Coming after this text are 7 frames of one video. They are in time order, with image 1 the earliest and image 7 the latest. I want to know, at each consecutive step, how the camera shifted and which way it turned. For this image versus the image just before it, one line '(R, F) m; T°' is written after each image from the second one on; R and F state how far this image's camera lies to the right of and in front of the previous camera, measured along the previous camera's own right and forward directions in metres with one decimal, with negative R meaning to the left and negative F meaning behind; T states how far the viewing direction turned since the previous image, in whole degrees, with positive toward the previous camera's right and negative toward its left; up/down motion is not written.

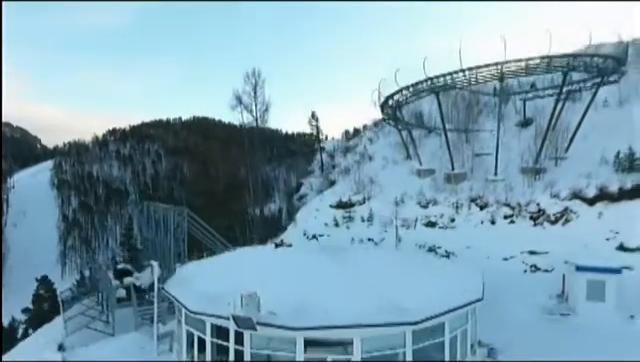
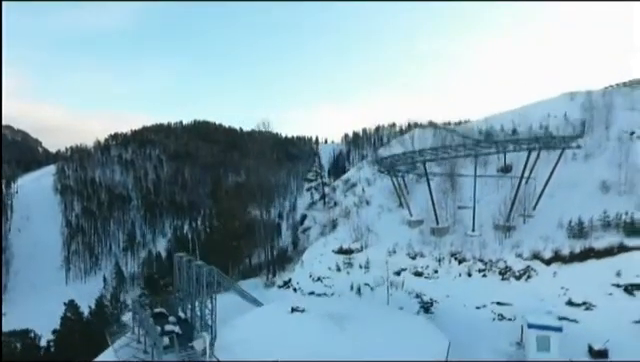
(-0.1, -2.0) m; 0°
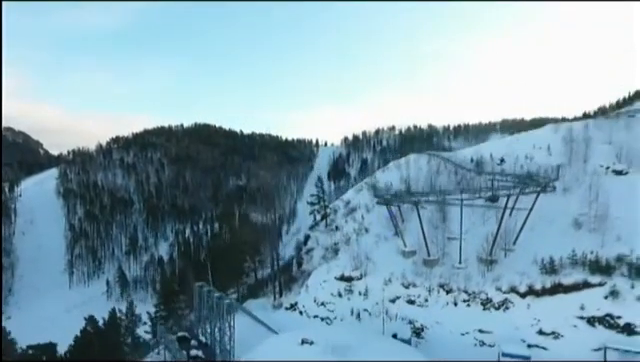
(-0.1, -1.7) m; 0°
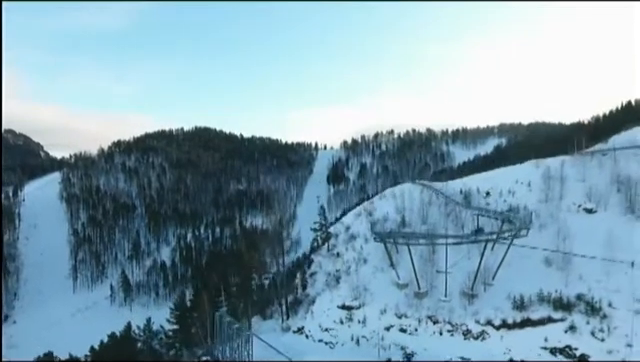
(-0.1, -2.3) m; 0°
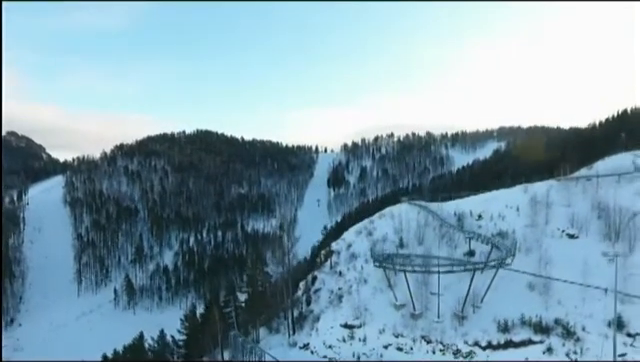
(-0.1, -1.8) m; 0°
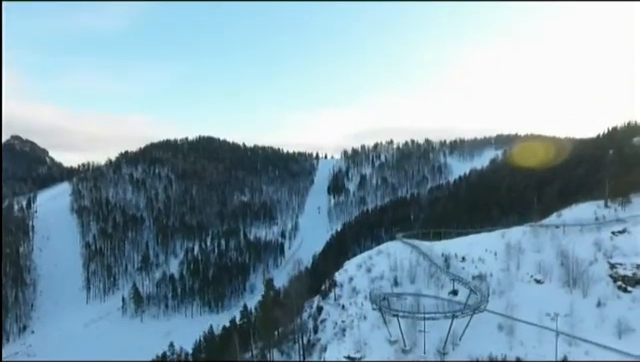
(-0.3, -4.3) m; 0°
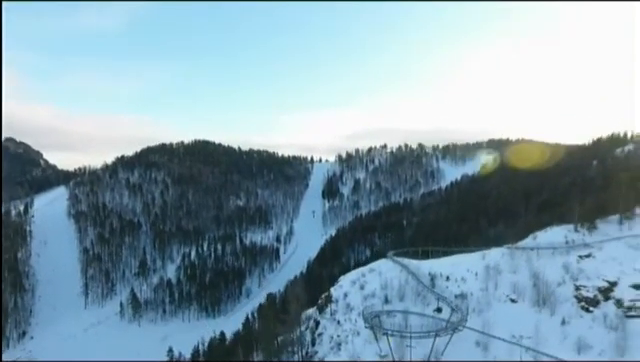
(-0.2, -3.2) m; +1°
